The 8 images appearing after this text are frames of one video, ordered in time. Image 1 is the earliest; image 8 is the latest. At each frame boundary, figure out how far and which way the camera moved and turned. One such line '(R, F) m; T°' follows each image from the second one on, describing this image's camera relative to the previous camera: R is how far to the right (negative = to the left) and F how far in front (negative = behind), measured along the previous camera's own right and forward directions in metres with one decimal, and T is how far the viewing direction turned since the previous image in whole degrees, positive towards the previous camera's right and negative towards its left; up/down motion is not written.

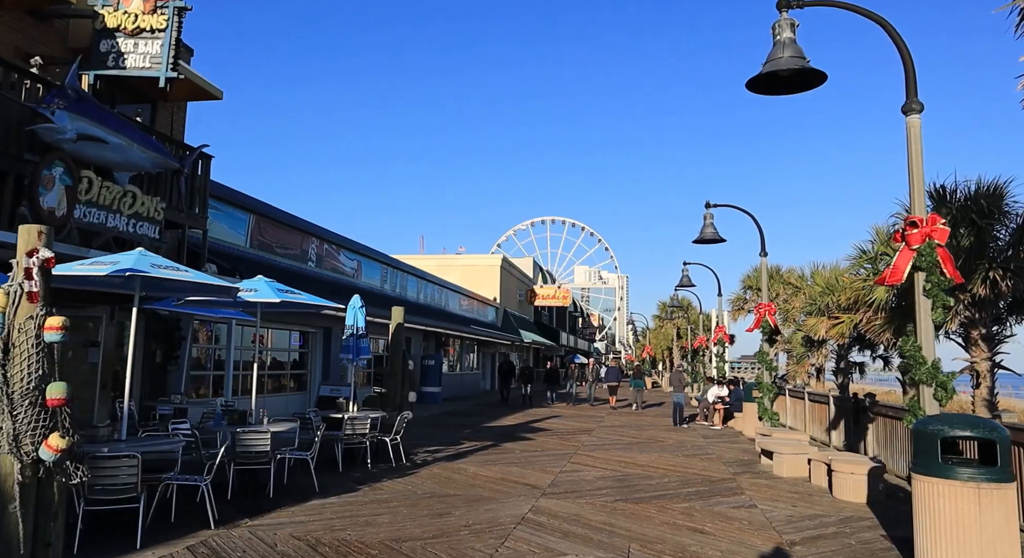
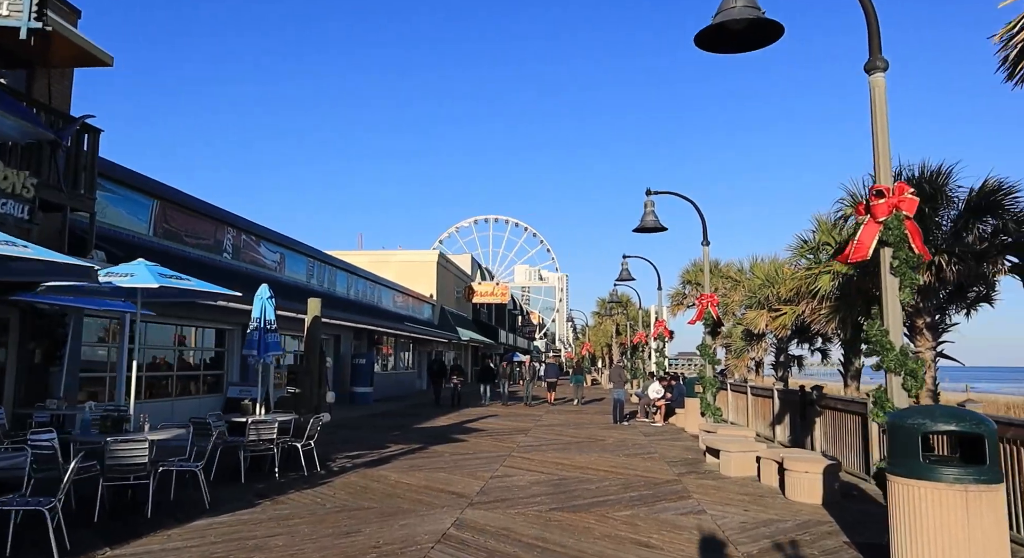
(+0.2, +0.9) m; +4°
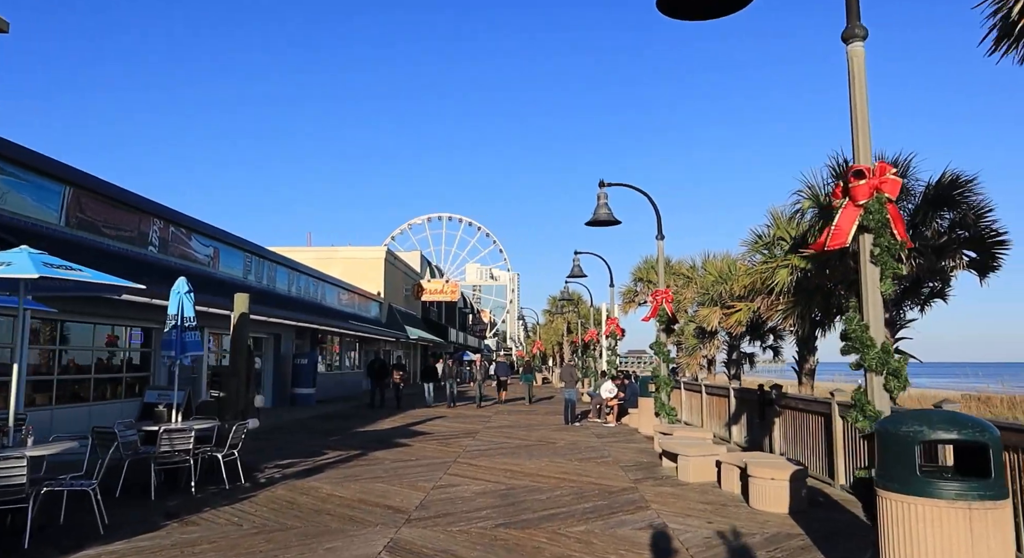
(+0.1, +0.7) m; +4°
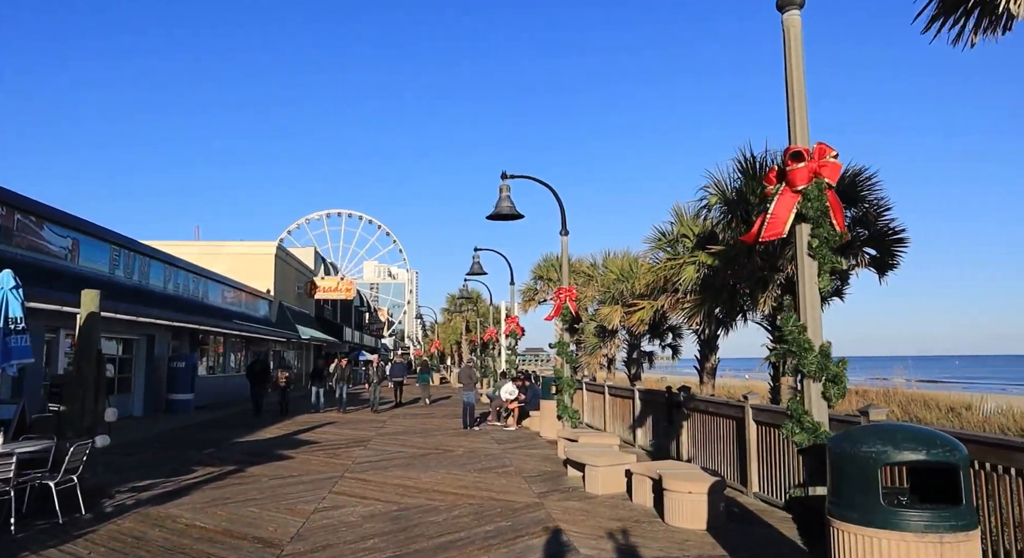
(0.0, +0.8) m; +7°
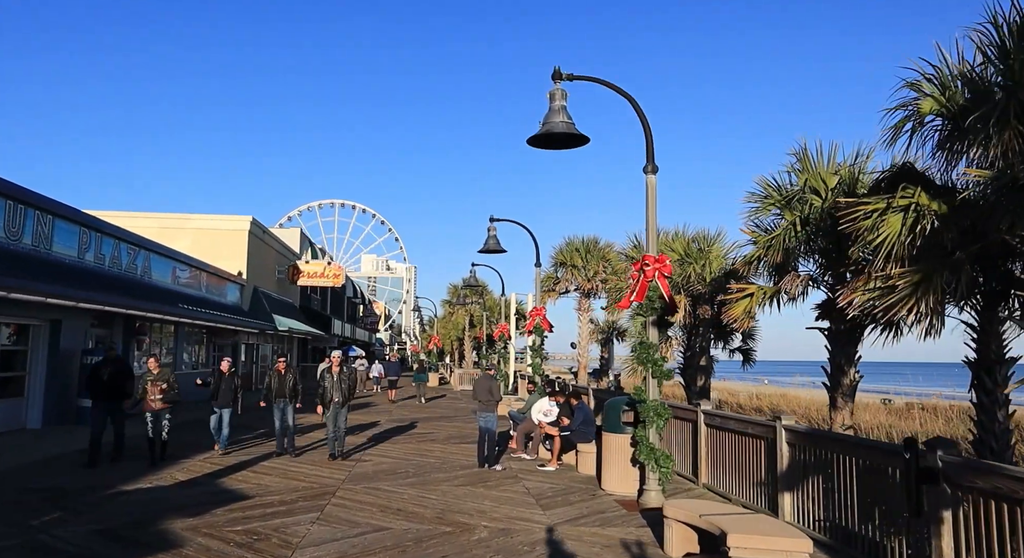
(-0.6, +5.4) m; 0°
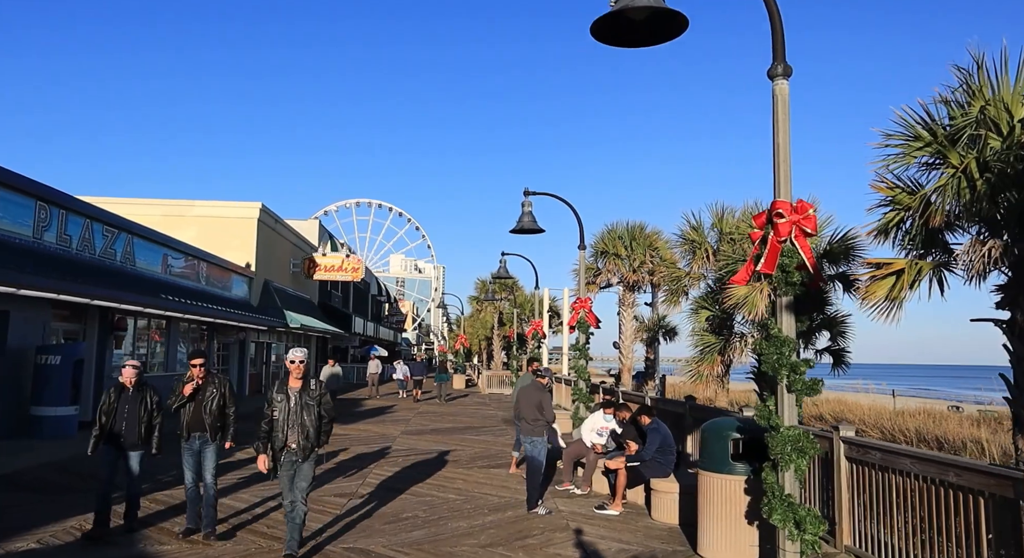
(-0.2, +3.1) m; -2°
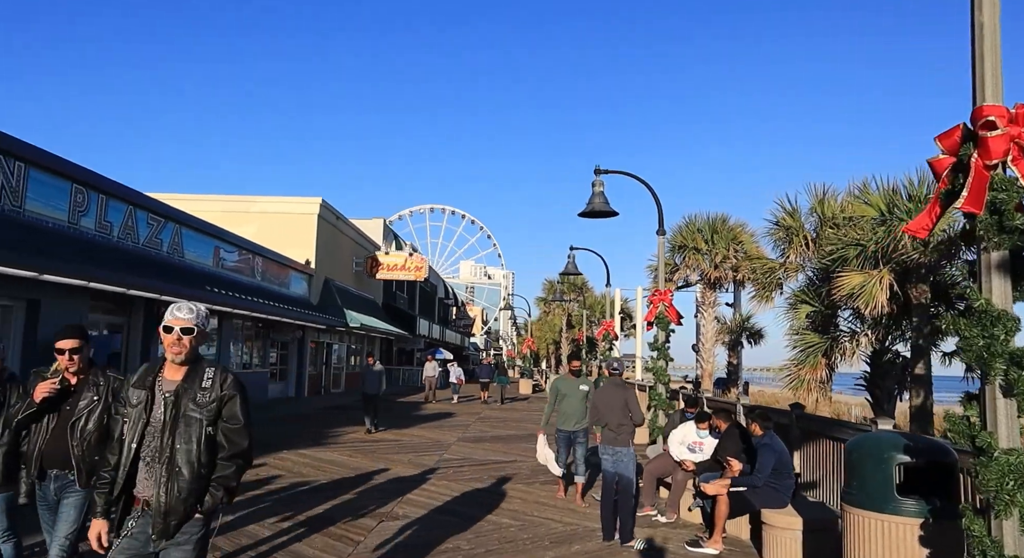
(0.0, +1.7) m; -5°
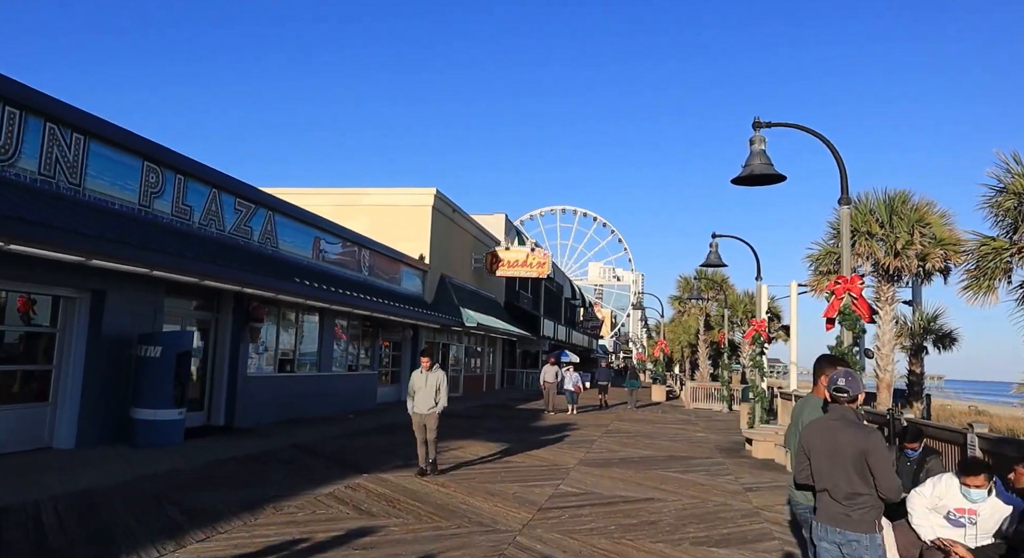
(-0.1, +2.6) m; -9°
